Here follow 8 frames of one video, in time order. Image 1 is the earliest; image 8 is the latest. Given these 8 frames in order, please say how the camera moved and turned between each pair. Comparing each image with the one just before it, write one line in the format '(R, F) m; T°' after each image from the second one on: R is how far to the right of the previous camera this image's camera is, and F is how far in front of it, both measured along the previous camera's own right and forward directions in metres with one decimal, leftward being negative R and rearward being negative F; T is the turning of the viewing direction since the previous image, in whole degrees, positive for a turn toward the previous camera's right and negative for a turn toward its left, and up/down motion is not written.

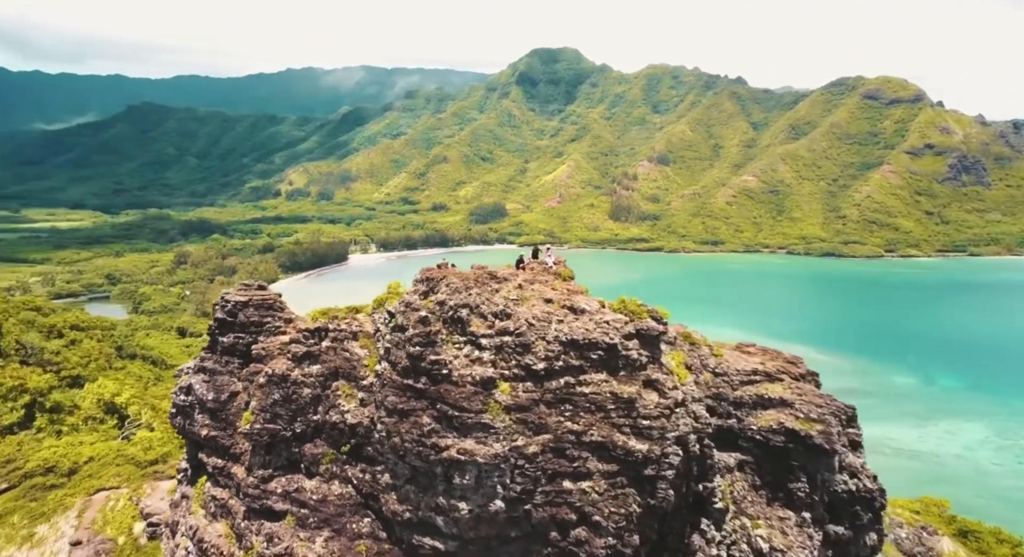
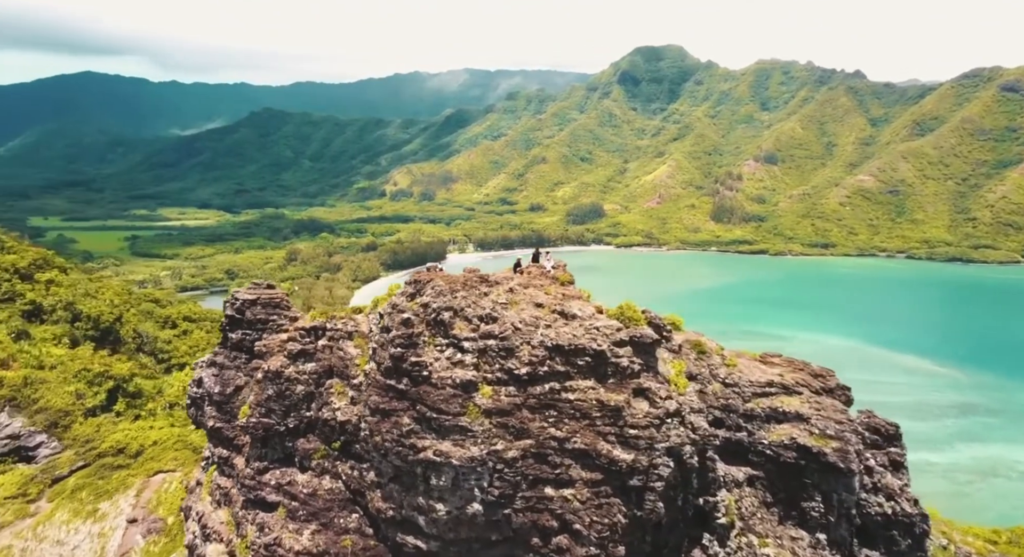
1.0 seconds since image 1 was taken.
(+3.0, +0.3) m; -6°
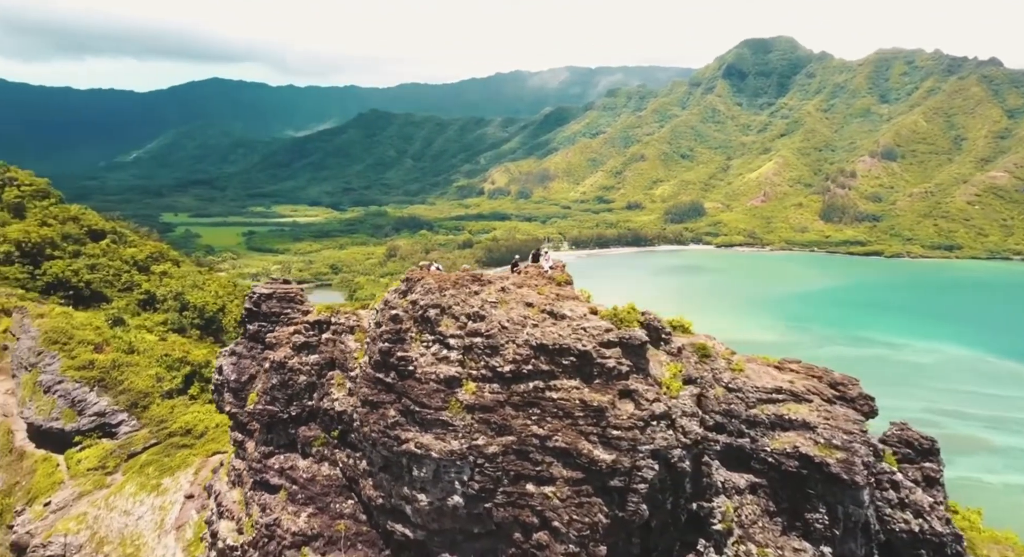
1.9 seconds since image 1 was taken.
(+3.1, -0.2) m; -6°
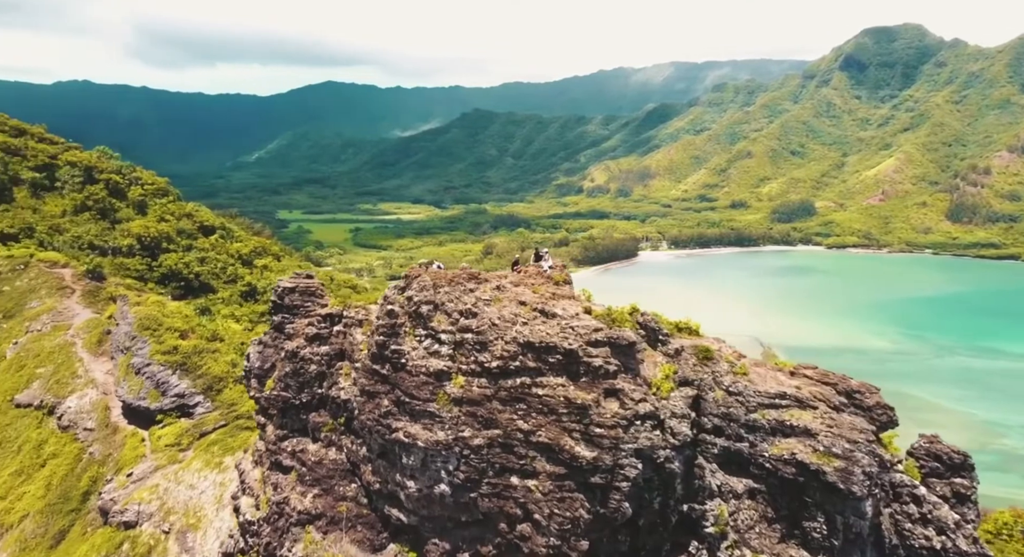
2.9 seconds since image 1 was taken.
(+3.2, -0.5) m; -7°
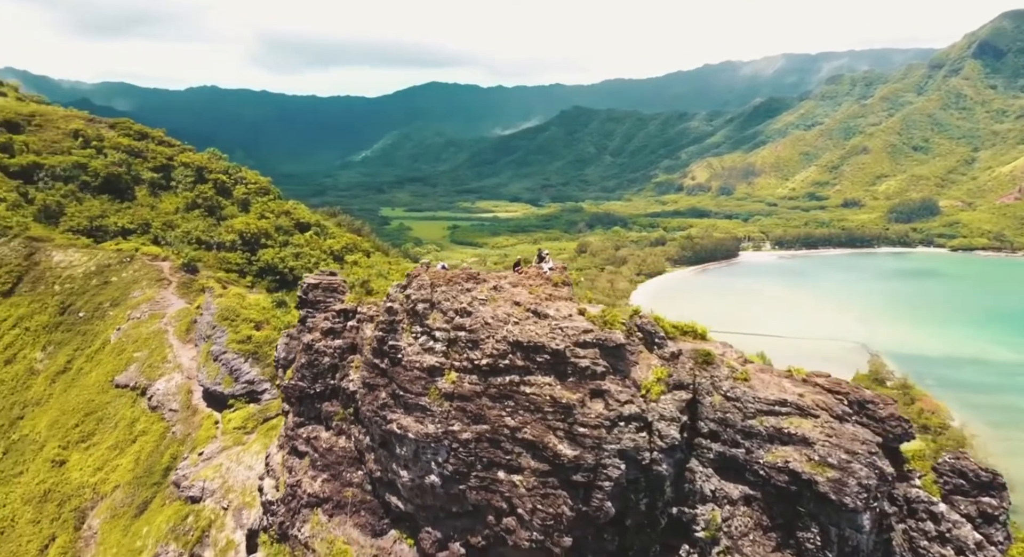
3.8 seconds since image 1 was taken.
(+3.2, -0.6) m; -6°
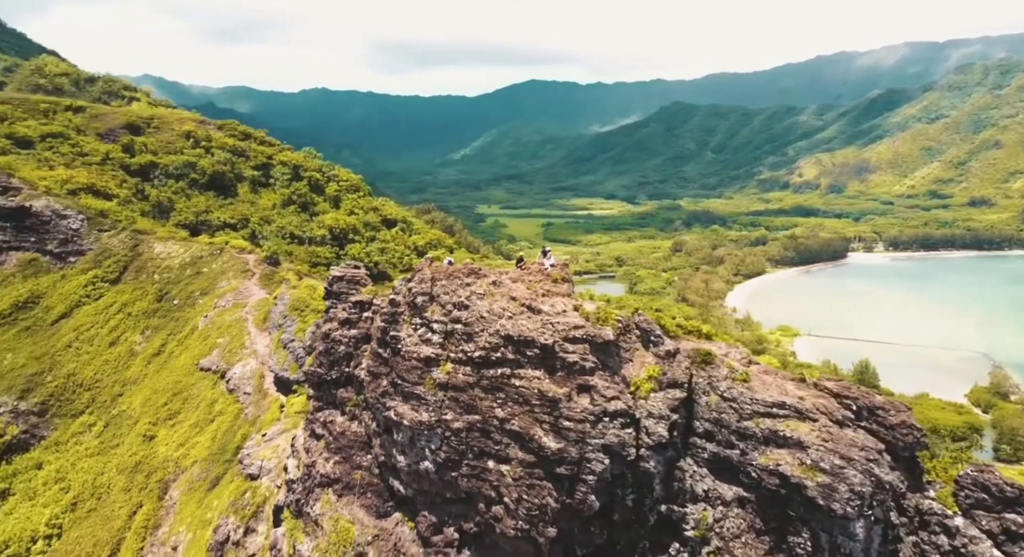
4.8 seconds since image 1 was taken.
(+3.2, -0.5) m; -6°
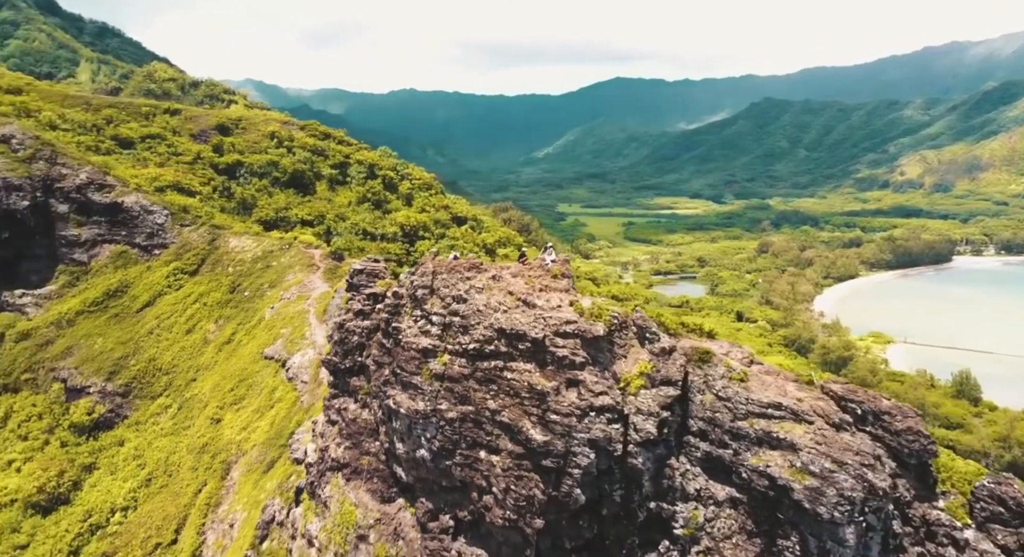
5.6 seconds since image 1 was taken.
(+2.7, -0.4) m; -5°
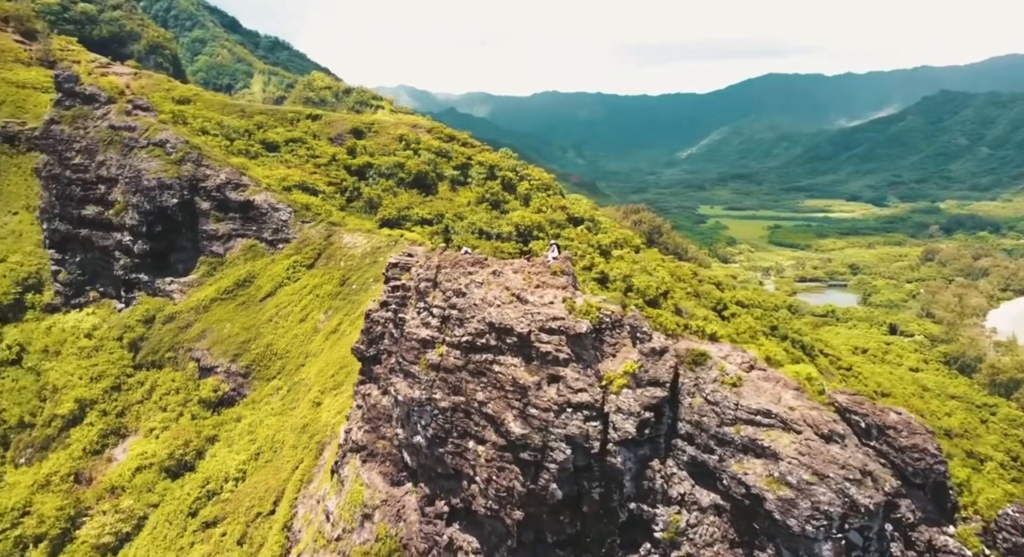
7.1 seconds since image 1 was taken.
(+4.8, -0.4) m; -9°
